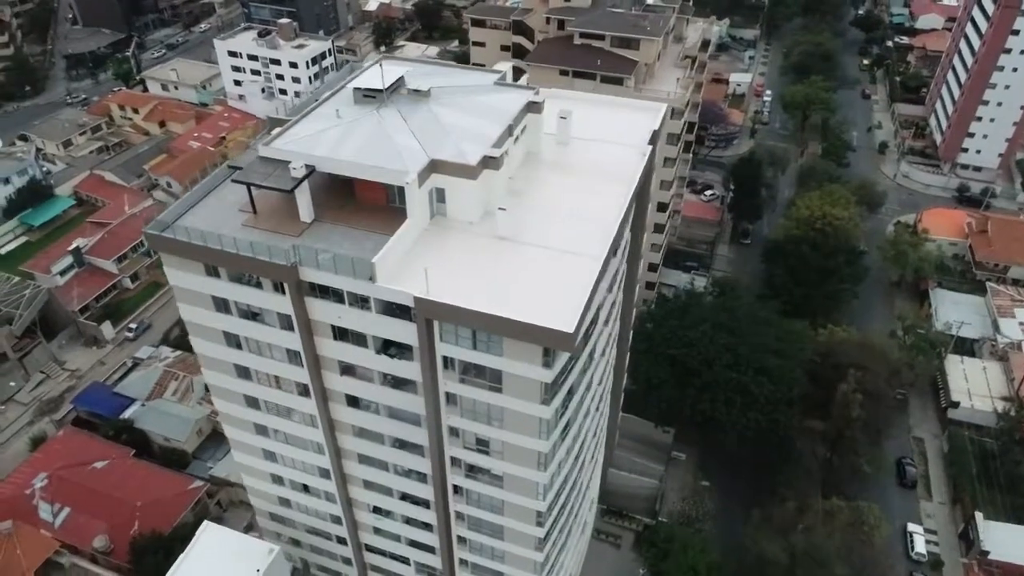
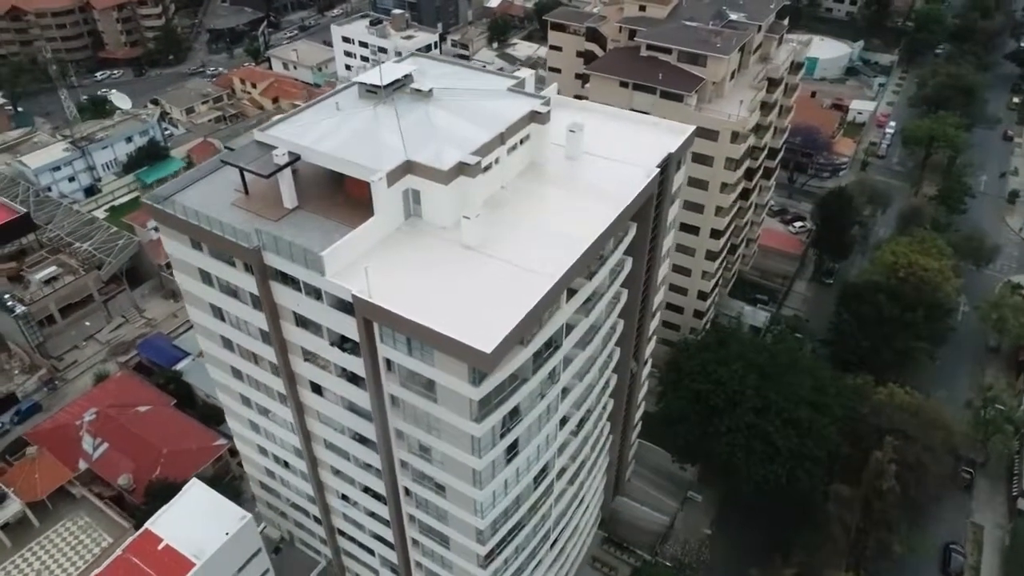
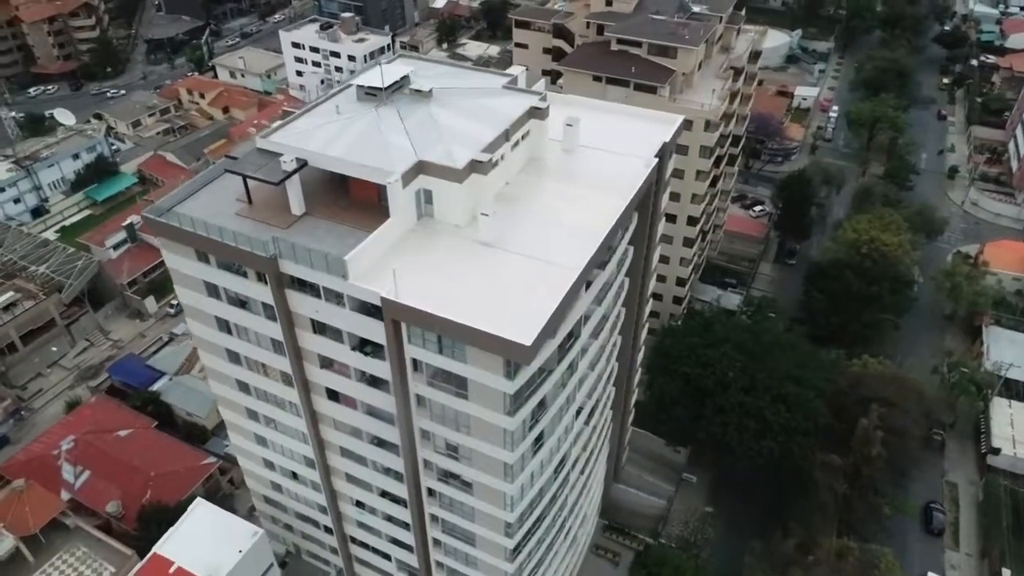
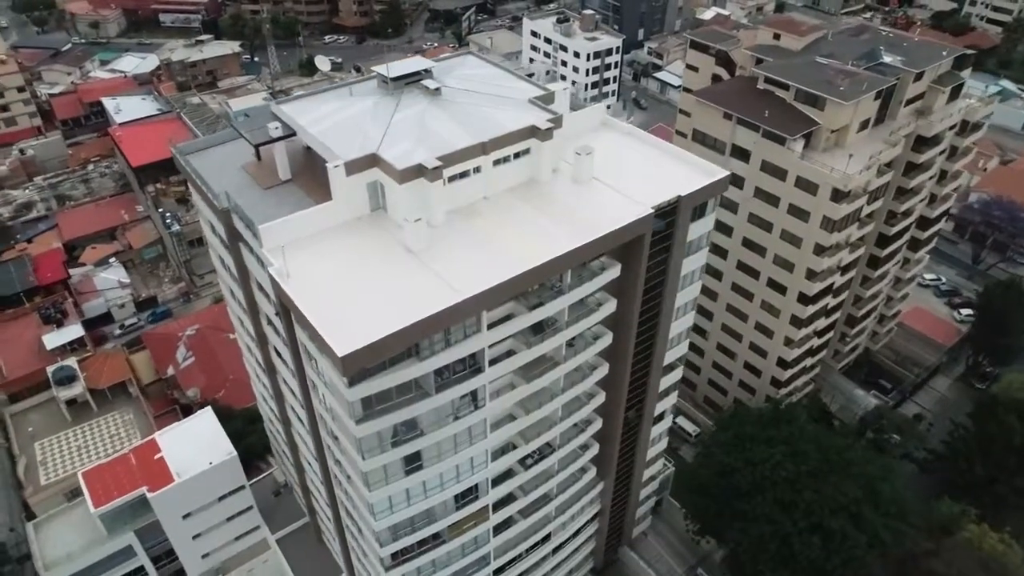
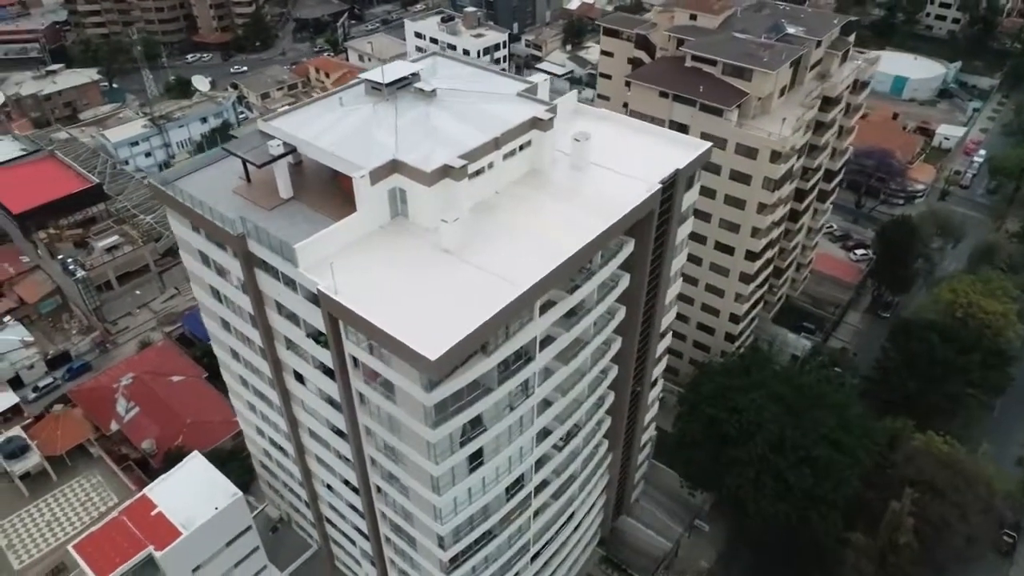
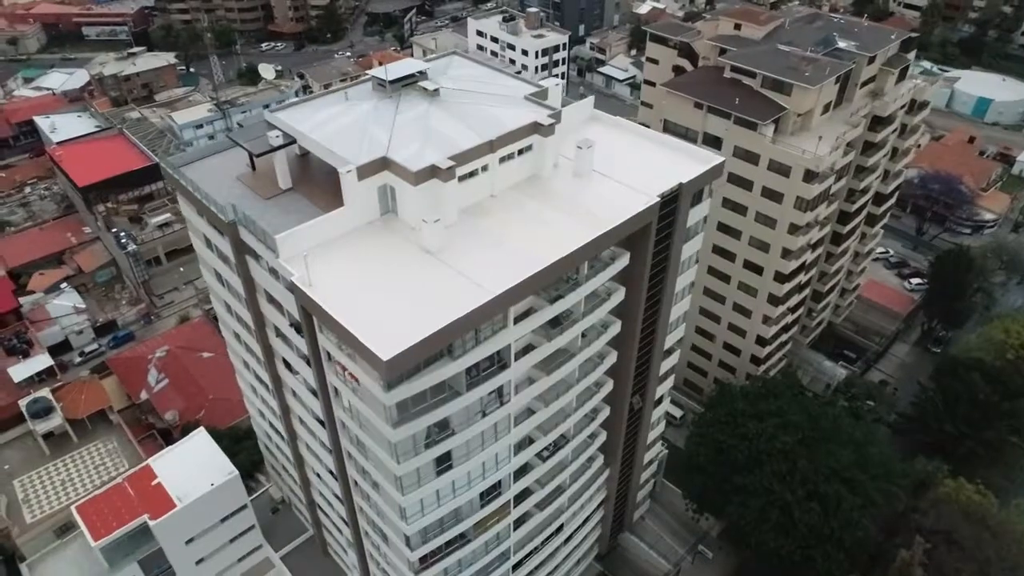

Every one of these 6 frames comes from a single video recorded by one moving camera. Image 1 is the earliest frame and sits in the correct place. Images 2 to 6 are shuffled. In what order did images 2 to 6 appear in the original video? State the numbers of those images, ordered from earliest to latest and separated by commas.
3, 2, 5, 6, 4
